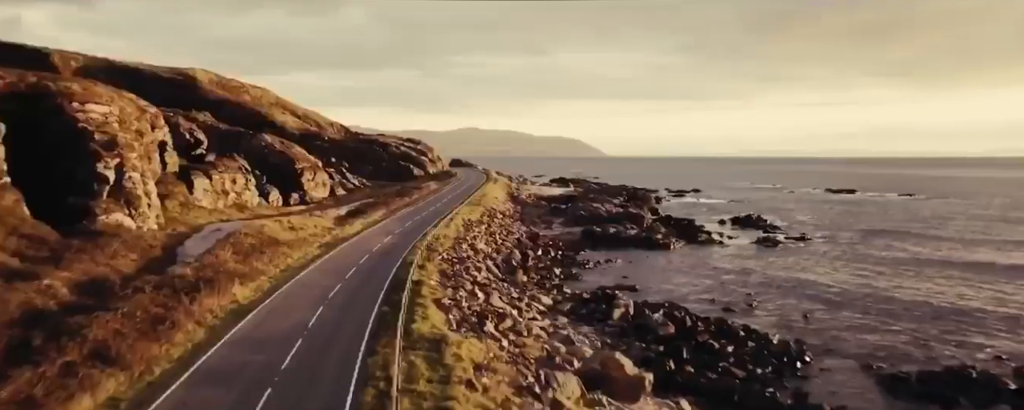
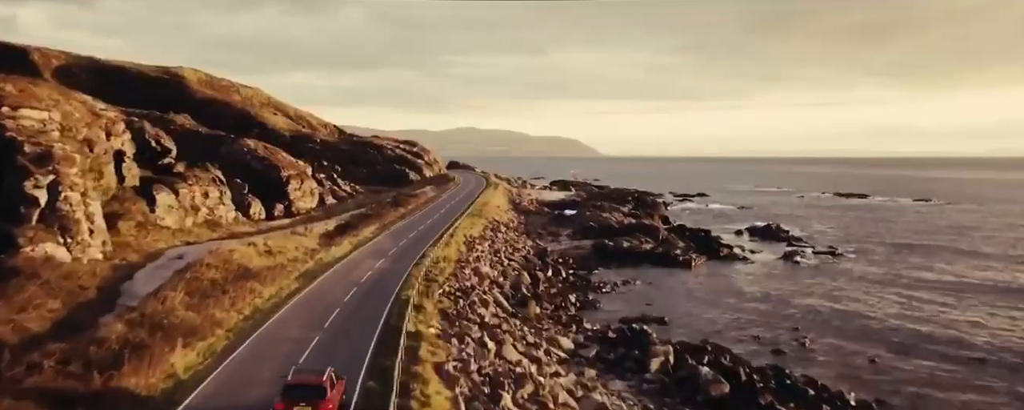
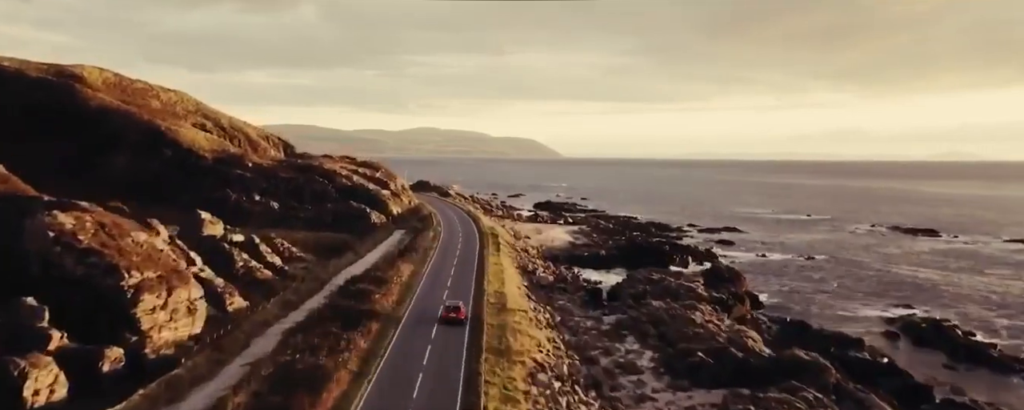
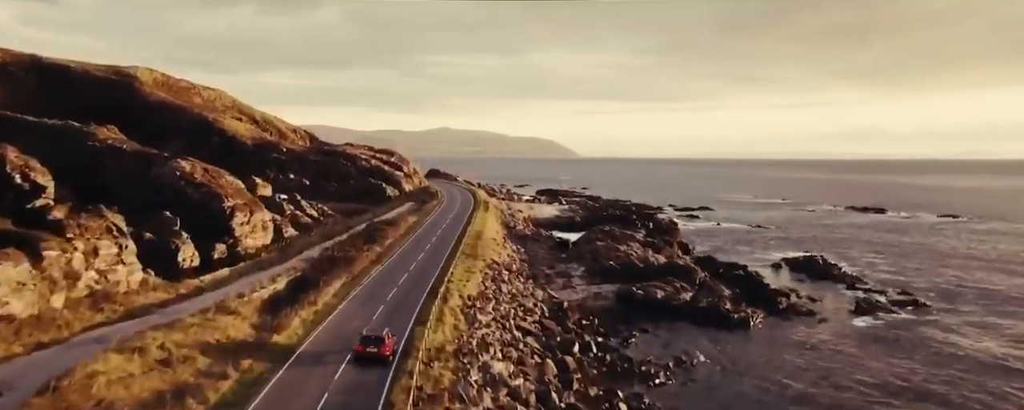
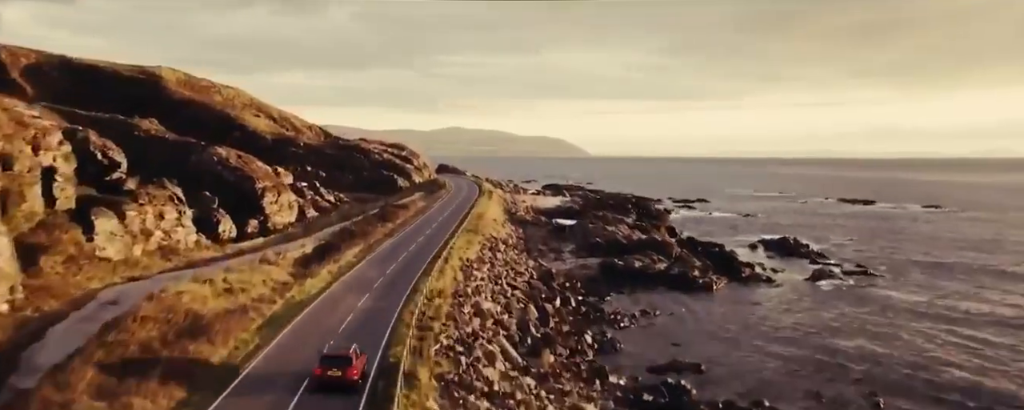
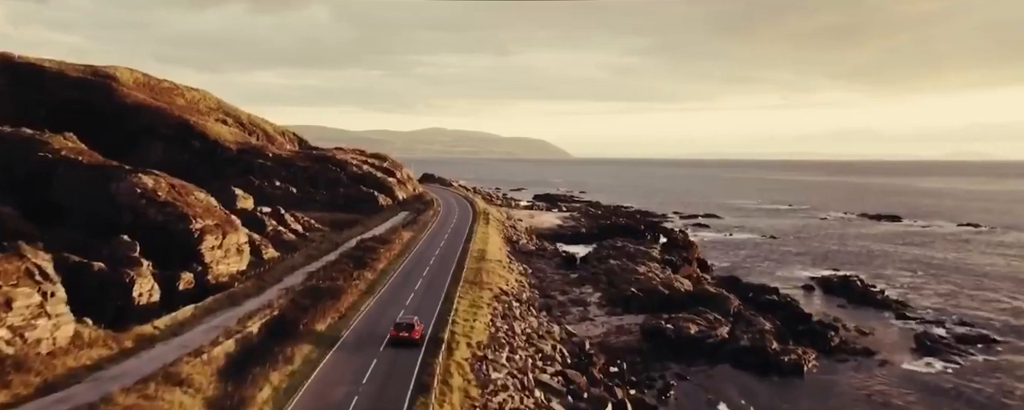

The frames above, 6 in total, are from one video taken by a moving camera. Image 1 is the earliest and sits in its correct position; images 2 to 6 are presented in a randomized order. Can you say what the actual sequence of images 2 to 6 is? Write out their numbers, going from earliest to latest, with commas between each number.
2, 5, 4, 6, 3
